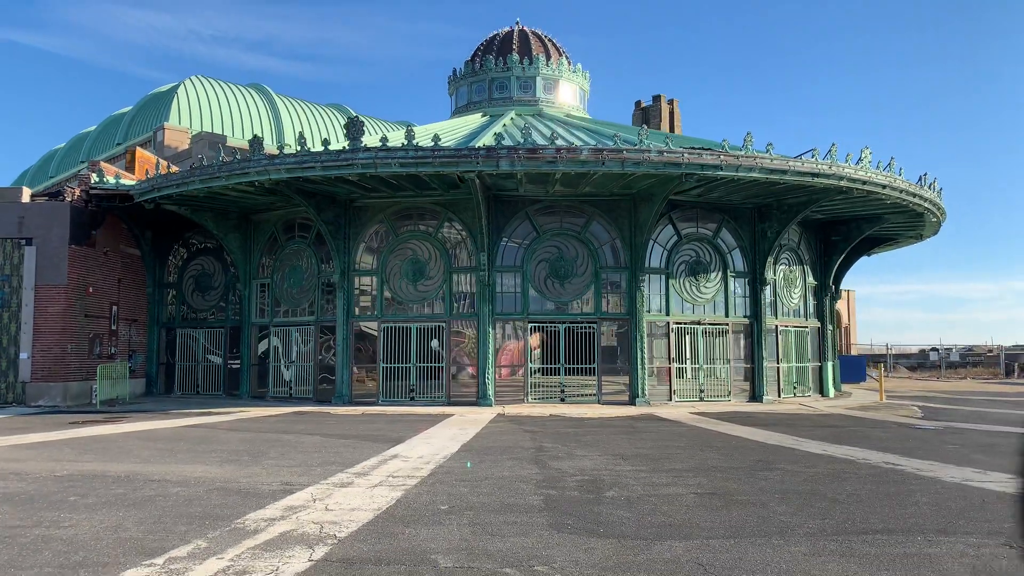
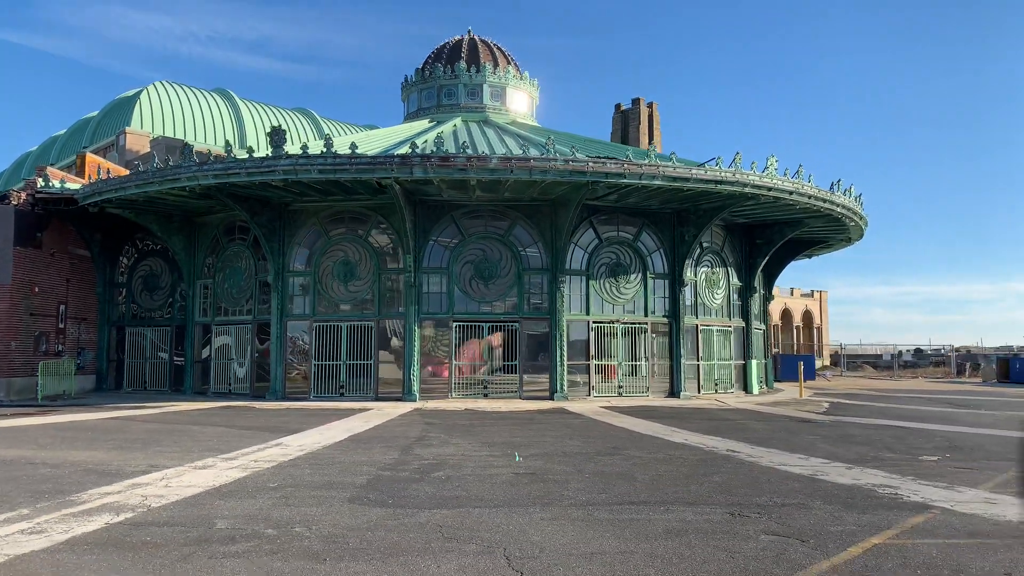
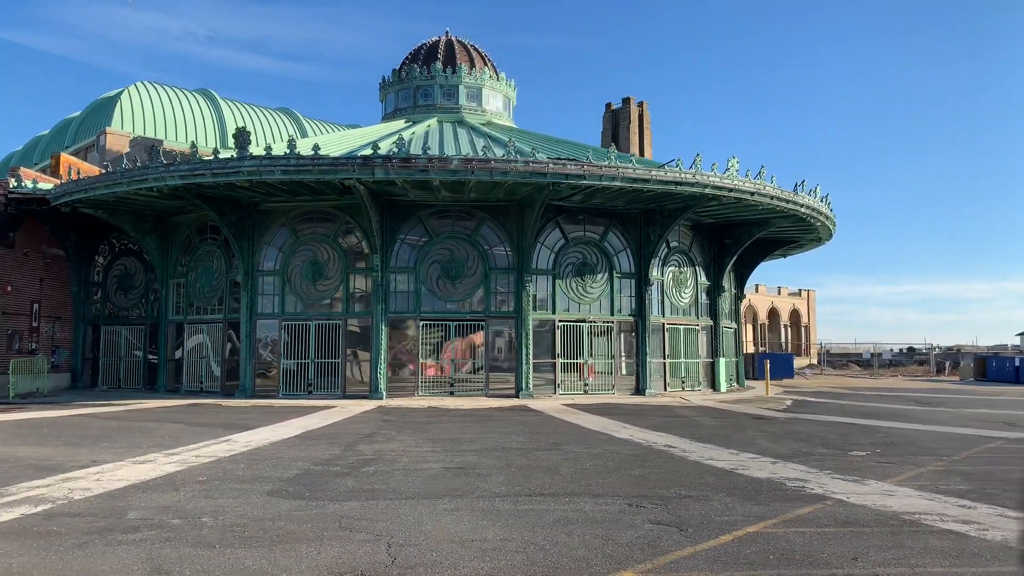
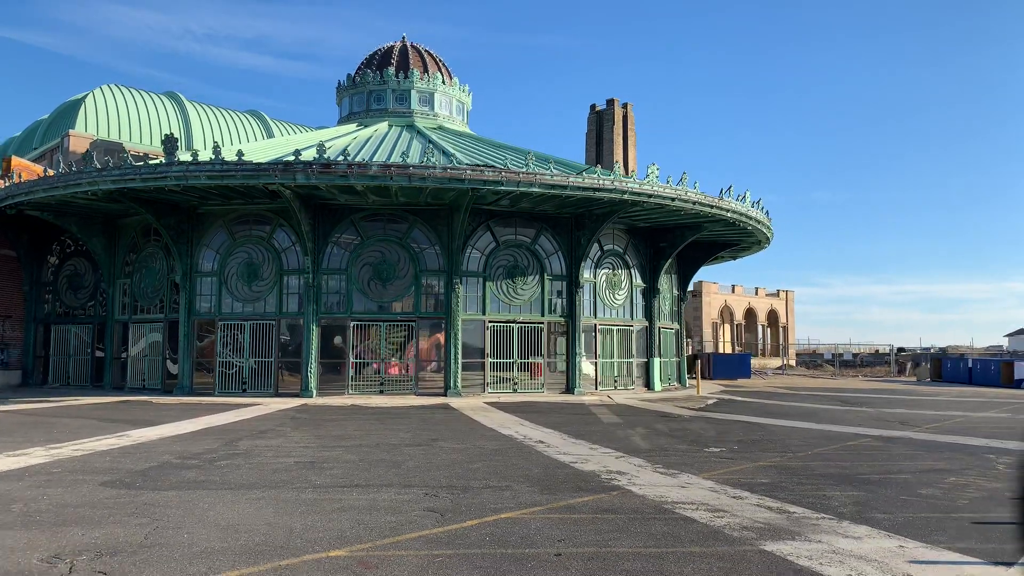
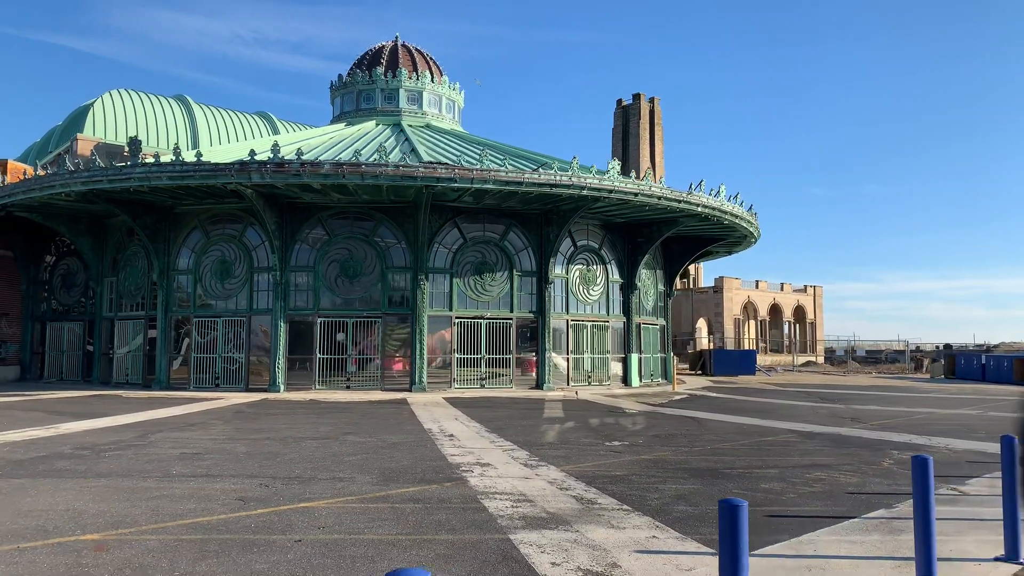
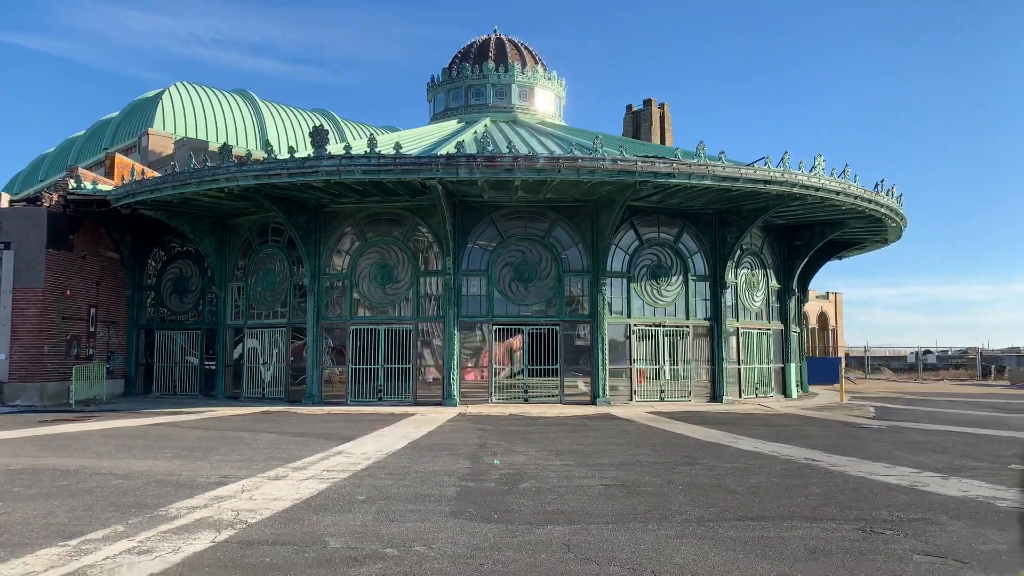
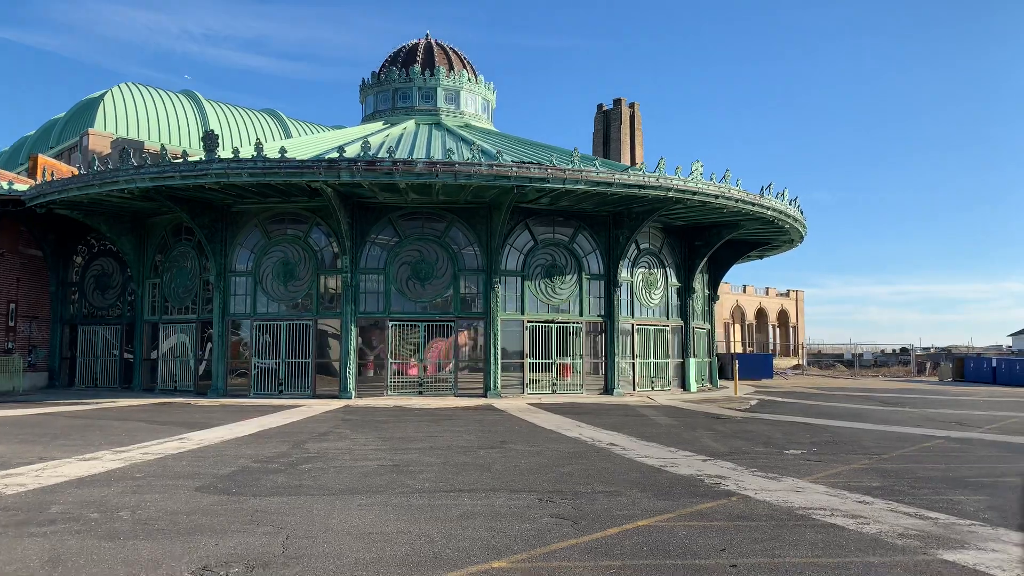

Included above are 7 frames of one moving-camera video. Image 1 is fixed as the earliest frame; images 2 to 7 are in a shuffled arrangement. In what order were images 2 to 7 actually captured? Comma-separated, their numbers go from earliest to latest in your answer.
6, 2, 3, 7, 4, 5
